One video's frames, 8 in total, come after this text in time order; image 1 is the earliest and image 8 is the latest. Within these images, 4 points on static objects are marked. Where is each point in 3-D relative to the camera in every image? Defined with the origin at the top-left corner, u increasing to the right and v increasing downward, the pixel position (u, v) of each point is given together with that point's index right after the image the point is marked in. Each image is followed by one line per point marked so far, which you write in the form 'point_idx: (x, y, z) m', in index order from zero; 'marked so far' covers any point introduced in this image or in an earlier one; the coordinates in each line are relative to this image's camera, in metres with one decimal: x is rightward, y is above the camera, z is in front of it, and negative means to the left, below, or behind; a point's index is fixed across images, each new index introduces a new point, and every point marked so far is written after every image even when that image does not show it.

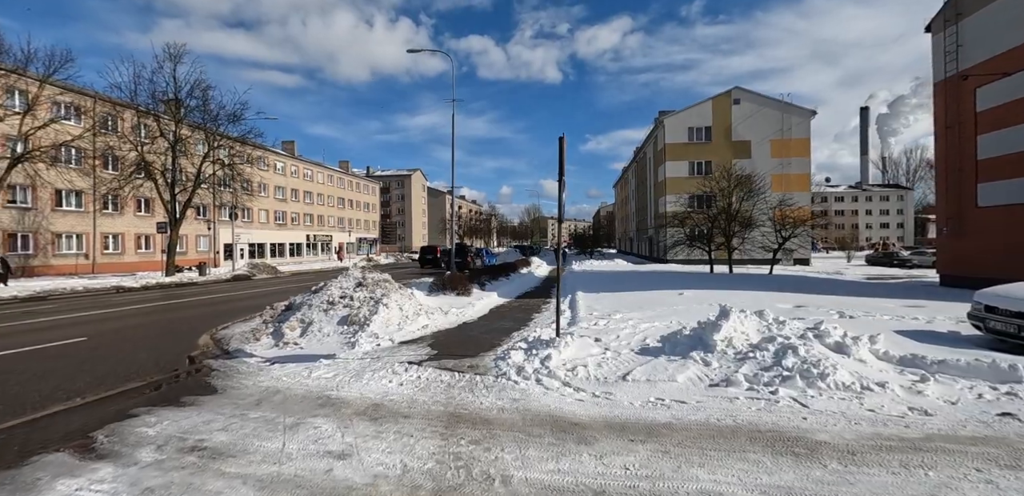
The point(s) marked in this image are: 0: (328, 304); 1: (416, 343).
0: (-4.1, -1.3, +10.4) m
1: (-1.8, -1.8, +8.8) m
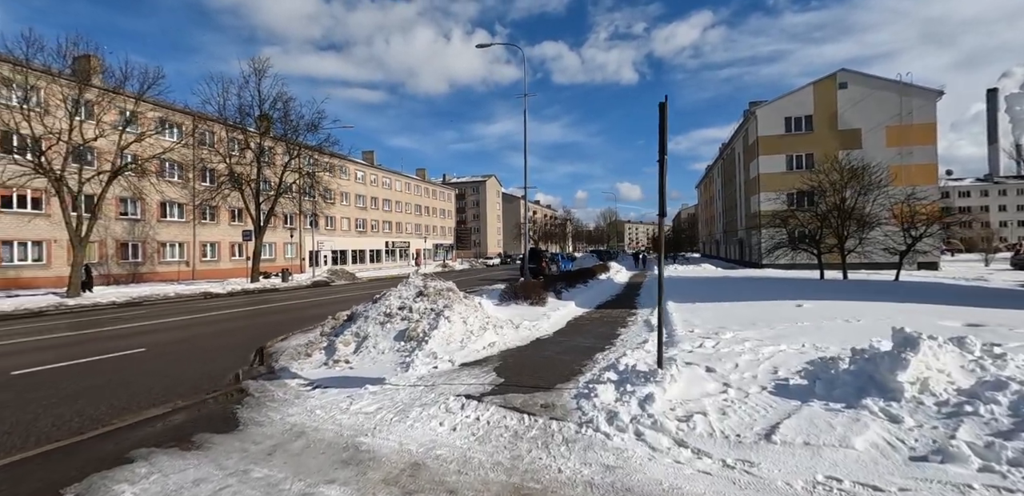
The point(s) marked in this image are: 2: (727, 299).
0: (-2.5, -1.4, +9.3) m
1: (-0.5, -1.9, +7.3) m
2: (+7.9, -1.8, +17.2) m
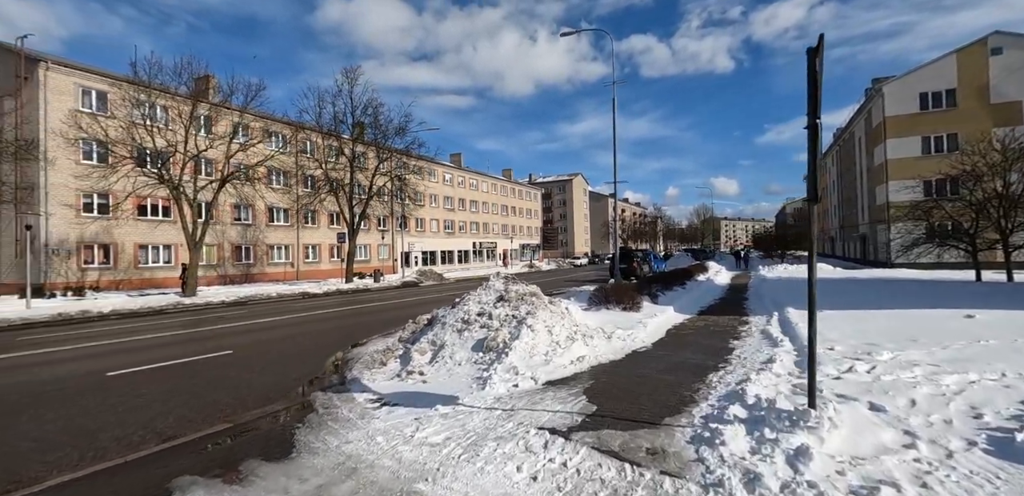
0: (-0.9, -1.4, +8.5) m
1: (+0.8, -1.8, +6.2) m
2: (+10.8, -1.7, +14.4) m
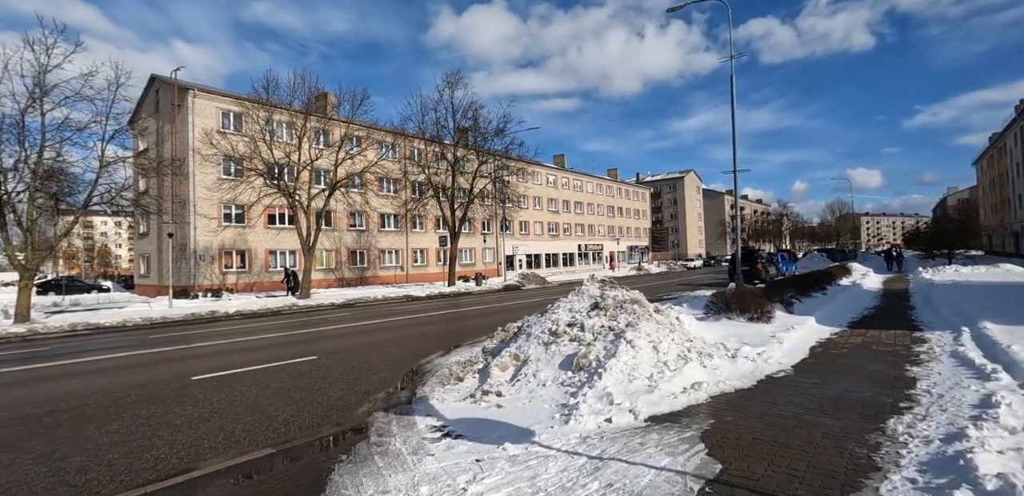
0: (+0.6, -1.4, +7.3) m
1: (+1.7, -1.8, +4.6) m
2: (+13.2, -1.6, +10.4) m
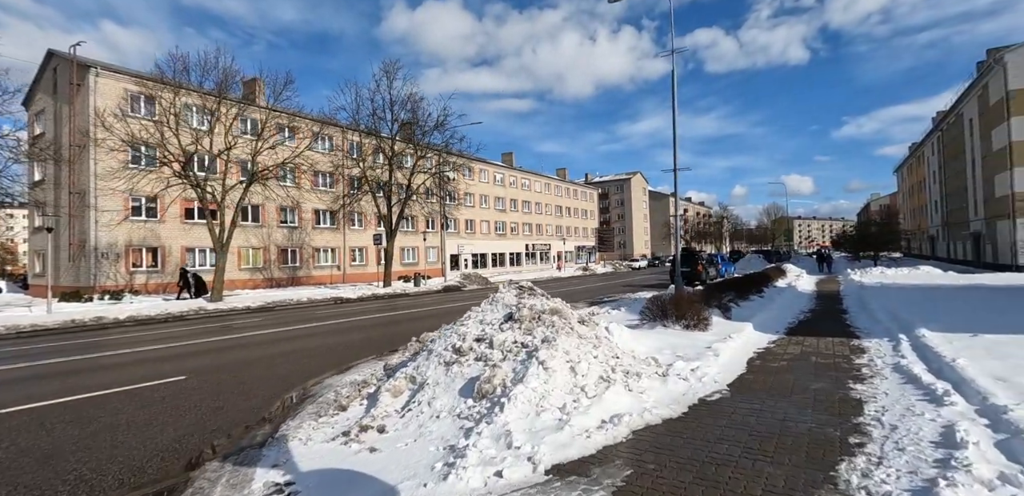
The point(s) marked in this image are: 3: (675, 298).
0: (-0.7, -1.4, +6.1) m
1: (+0.6, -1.8, +3.6) m
2: (+11.5, -1.7, +10.5) m
3: (+3.3, -1.0, +9.4) m
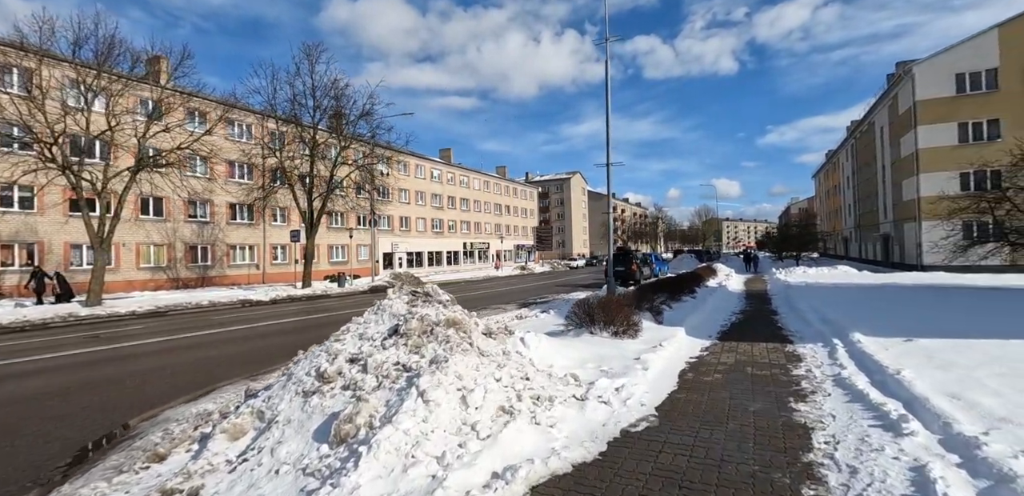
0: (-1.9, -1.3, +4.7) m
1: (-0.3, -1.8, +2.4) m
2: (+9.7, -1.7, +10.5) m
3: (+1.7, -1.0, +8.5) m
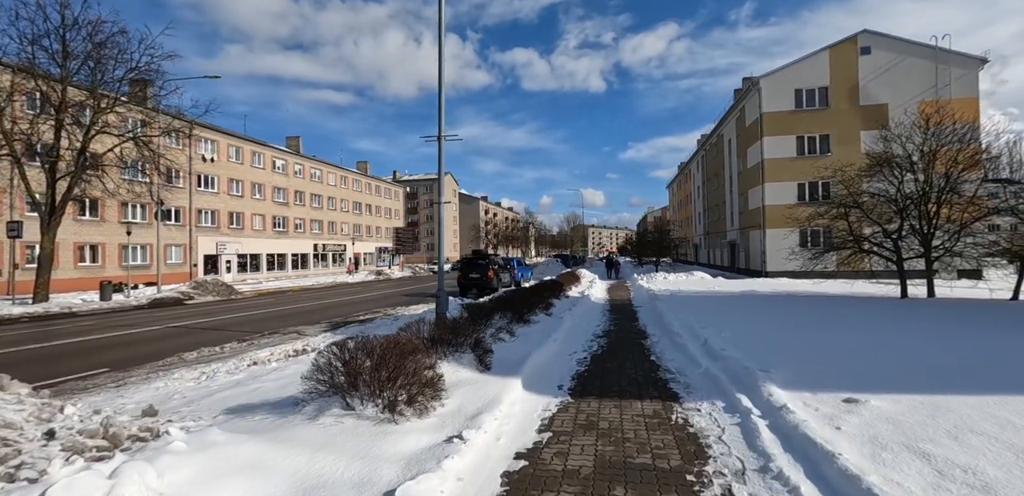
0: (-3.8, -1.3, +0.2) m
1: (-1.7, -1.7, -1.7) m
2: (+5.9, -1.8, +8.8) m
3: (-1.3, -1.0, +4.8) m
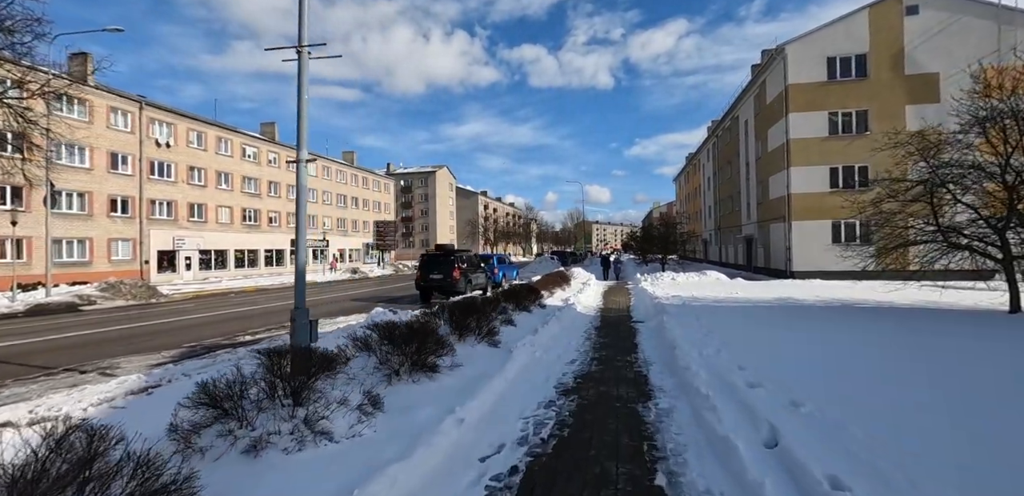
0: (-5.1, -1.2, -3.8) m
1: (-2.9, -1.6, -5.7) m
2: (+4.8, -1.7, +4.7) m
3: (-2.5, -0.9, +0.7) m
